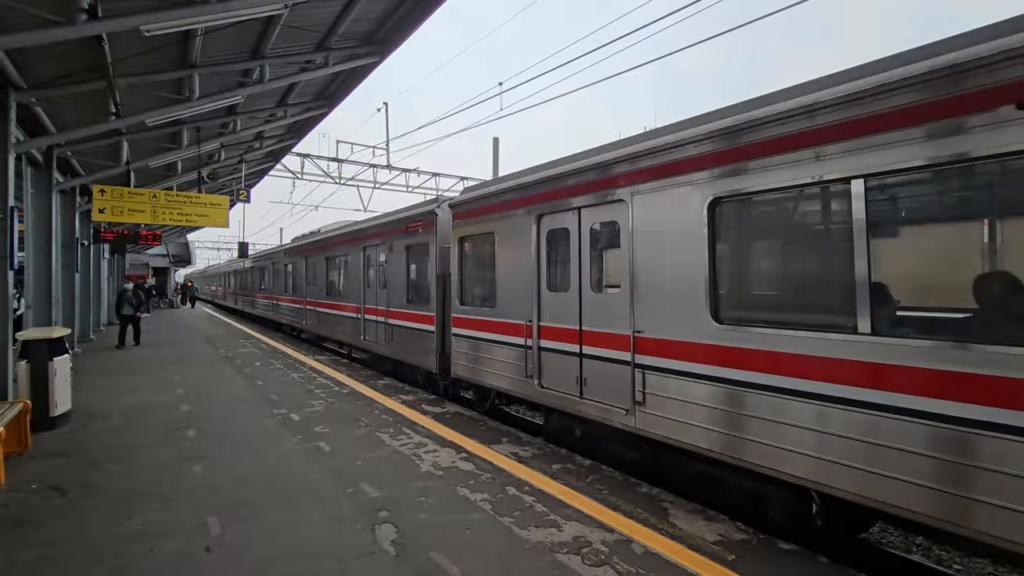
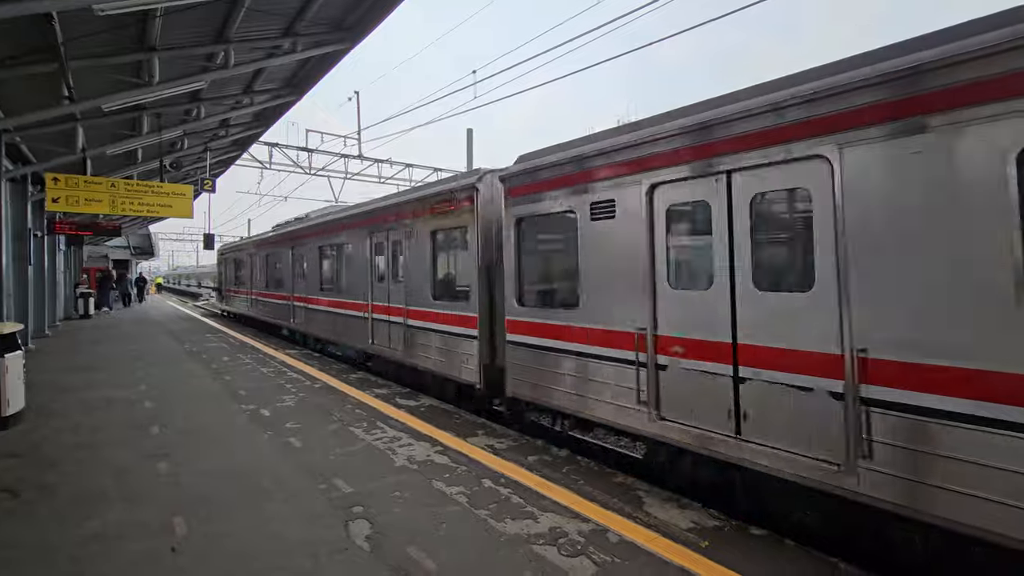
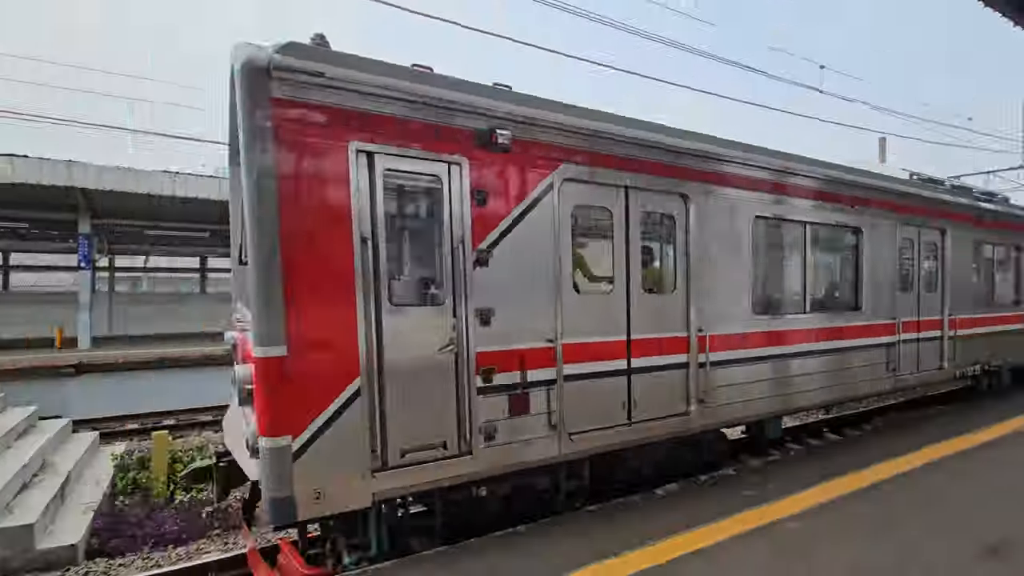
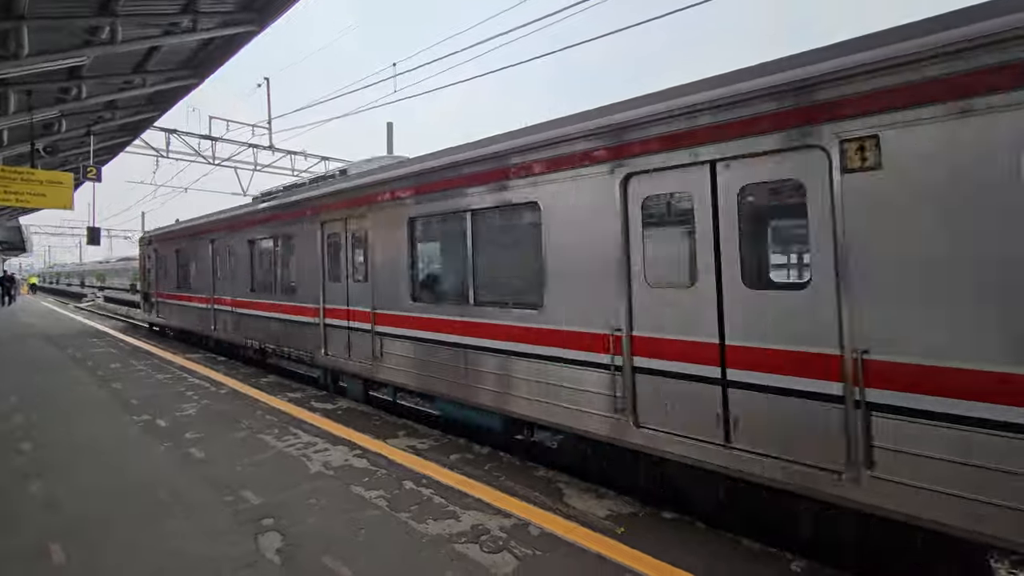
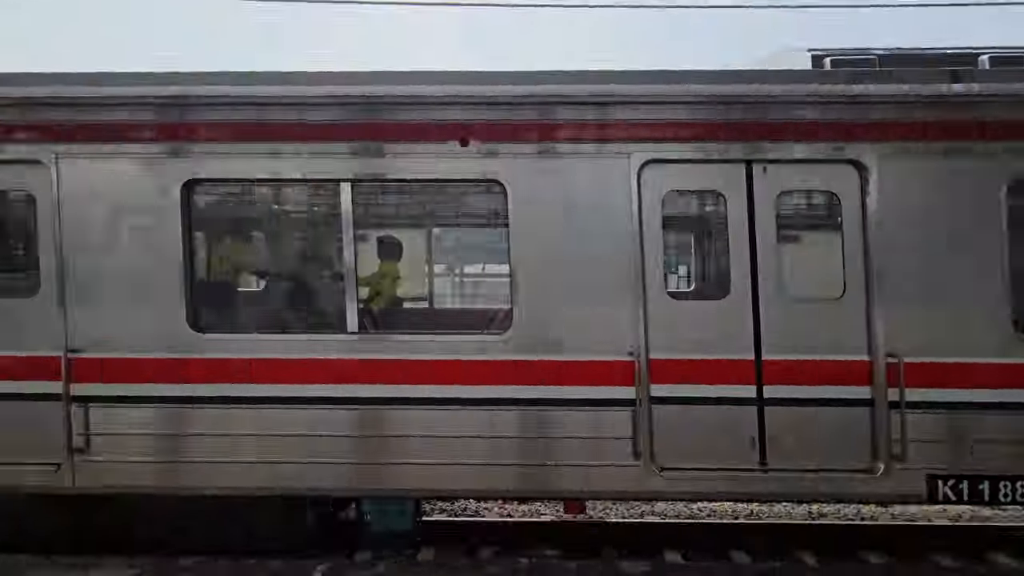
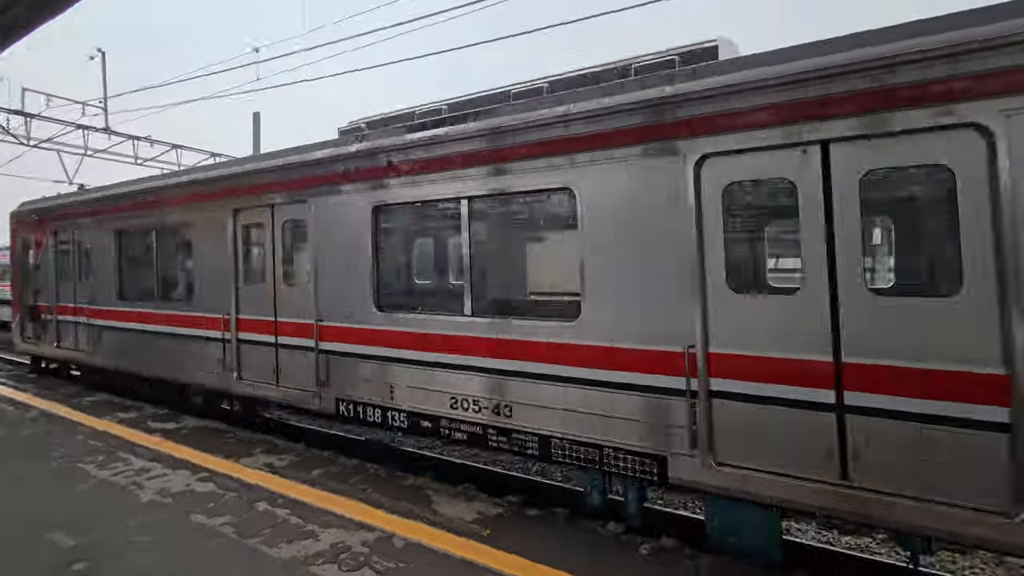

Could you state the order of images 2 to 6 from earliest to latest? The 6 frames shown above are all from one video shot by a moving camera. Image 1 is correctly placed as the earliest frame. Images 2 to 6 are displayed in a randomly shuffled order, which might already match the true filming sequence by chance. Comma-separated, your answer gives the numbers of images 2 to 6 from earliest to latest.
2, 4, 6, 5, 3
